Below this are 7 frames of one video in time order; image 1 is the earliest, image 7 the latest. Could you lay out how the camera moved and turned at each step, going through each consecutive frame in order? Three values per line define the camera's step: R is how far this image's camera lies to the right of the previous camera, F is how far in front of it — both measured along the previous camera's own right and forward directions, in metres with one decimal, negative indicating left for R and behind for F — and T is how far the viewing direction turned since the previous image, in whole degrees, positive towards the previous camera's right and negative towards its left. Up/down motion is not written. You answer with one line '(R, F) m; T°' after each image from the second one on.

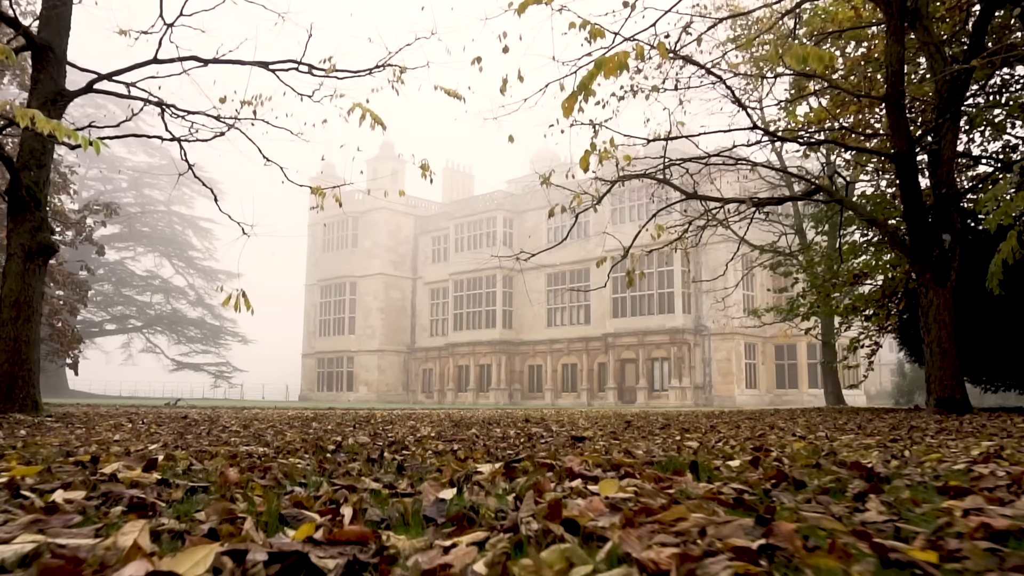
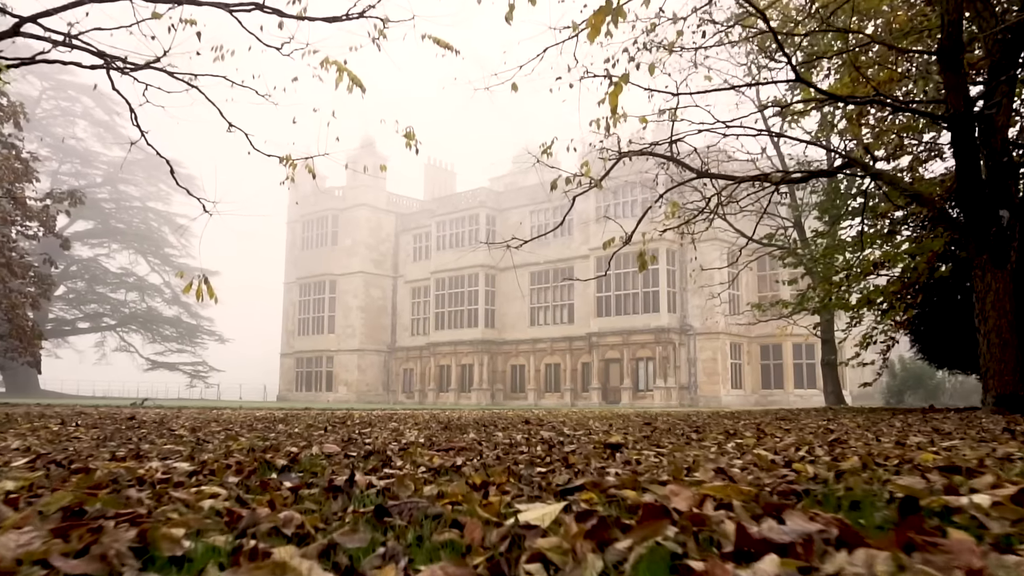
(-0.1, +0.8) m; +2°
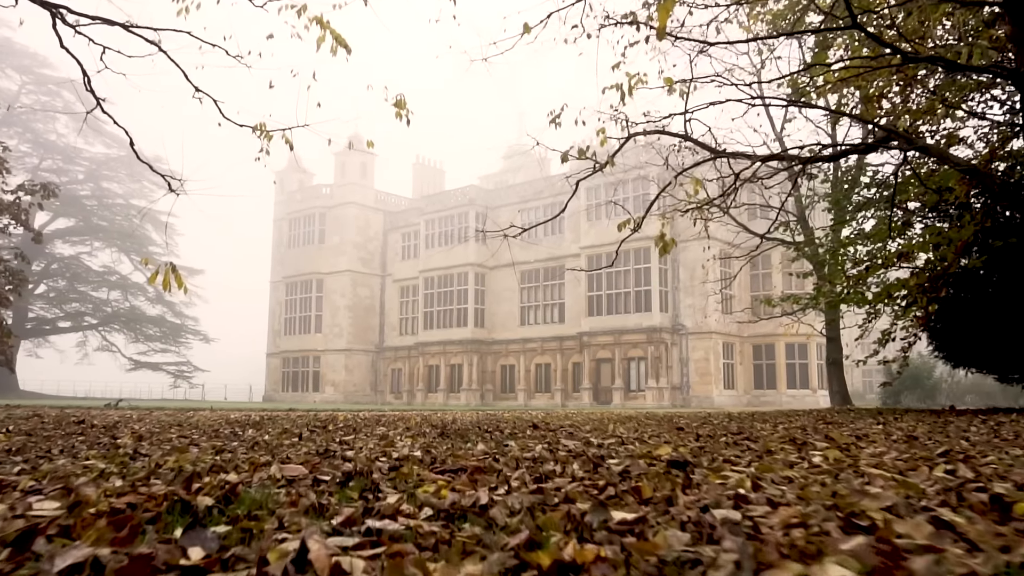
(-0.1, +0.7) m; +1°
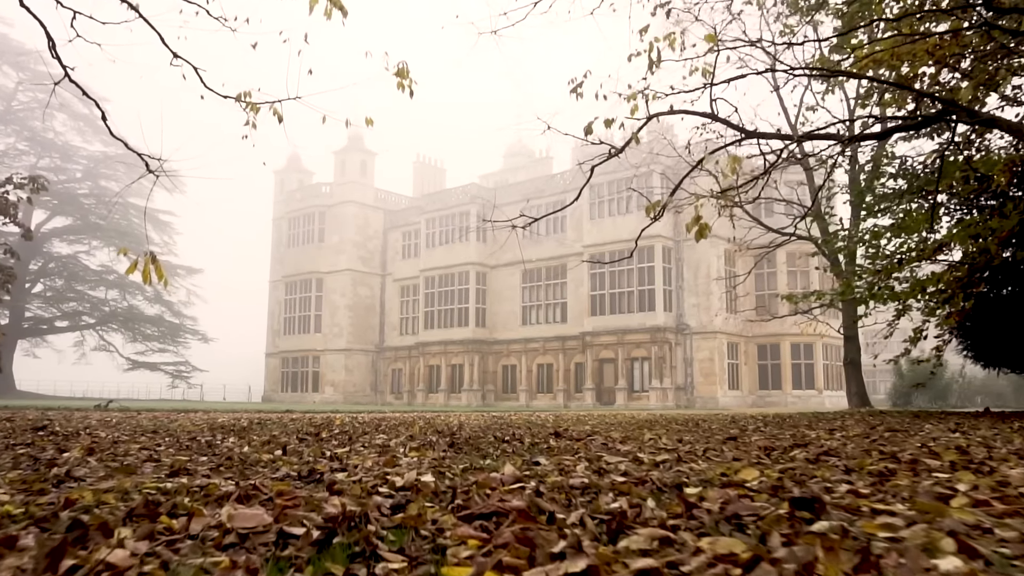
(-0.1, +0.6) m; 0°
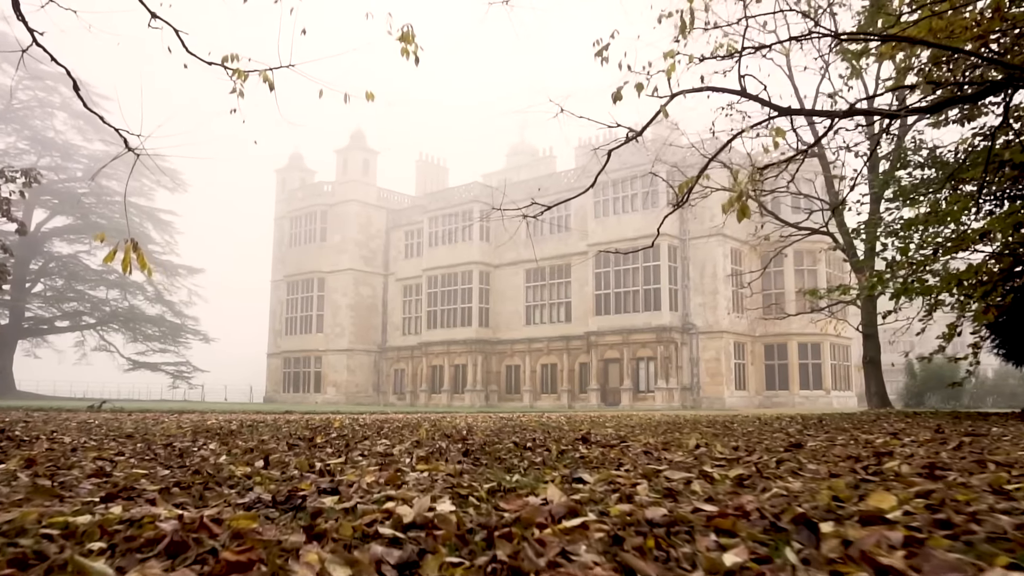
(-0.1, +0.5) m; 0°
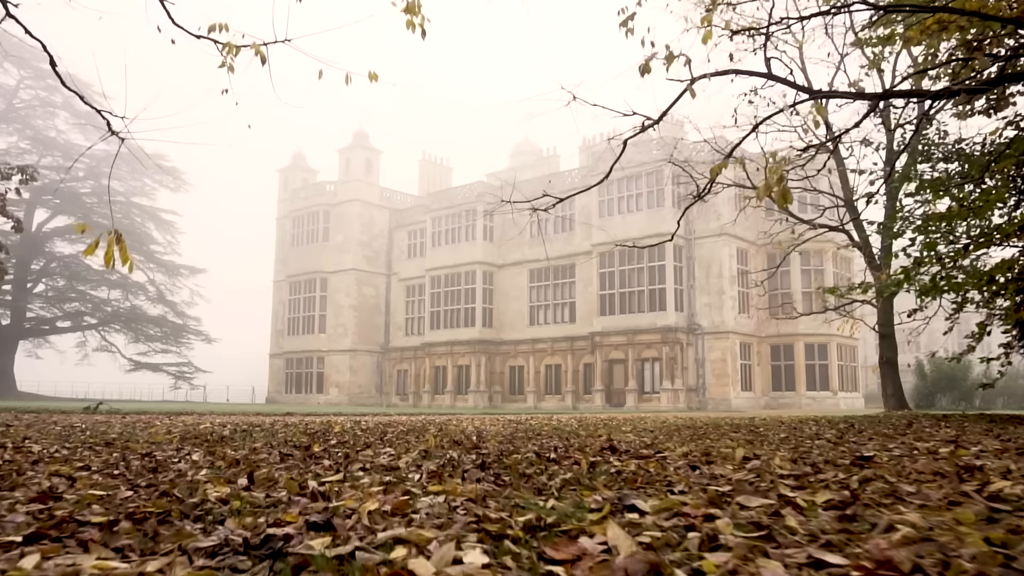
(-0.1, +0.4) m; 0°
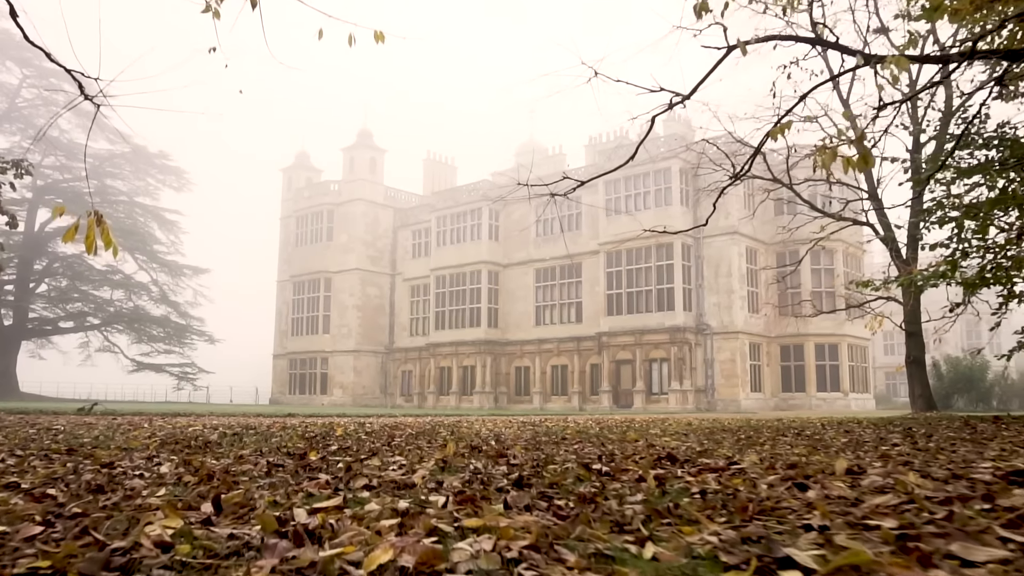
(-0.1, +0.6) m; 0°
